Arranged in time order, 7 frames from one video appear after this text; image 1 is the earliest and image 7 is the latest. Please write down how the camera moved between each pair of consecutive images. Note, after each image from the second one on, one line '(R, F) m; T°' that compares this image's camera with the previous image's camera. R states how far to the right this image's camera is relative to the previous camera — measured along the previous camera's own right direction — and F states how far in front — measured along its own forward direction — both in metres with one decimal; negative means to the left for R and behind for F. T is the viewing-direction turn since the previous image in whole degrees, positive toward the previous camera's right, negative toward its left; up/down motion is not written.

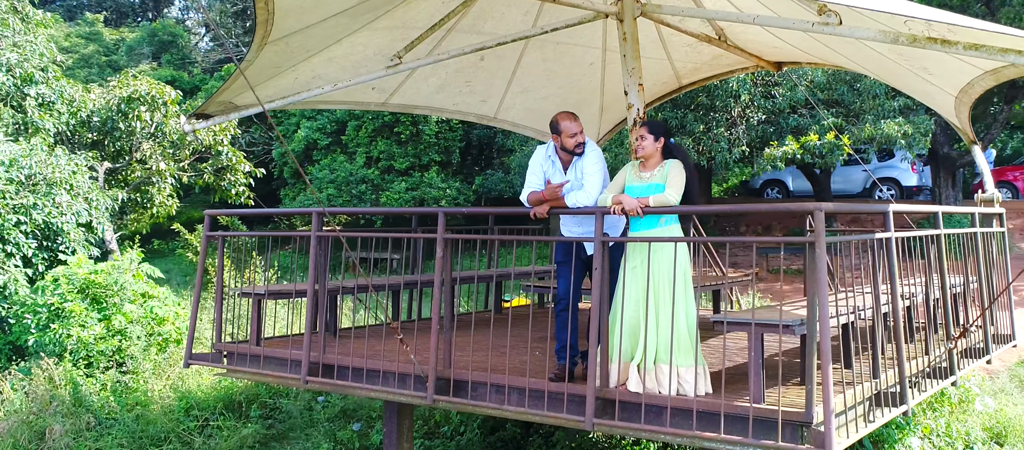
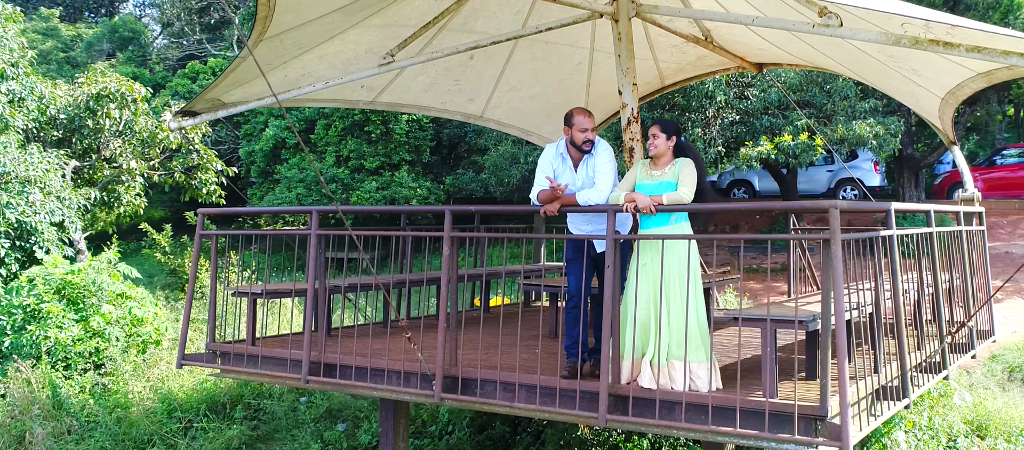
(-0.2, 0.0) m; +2°
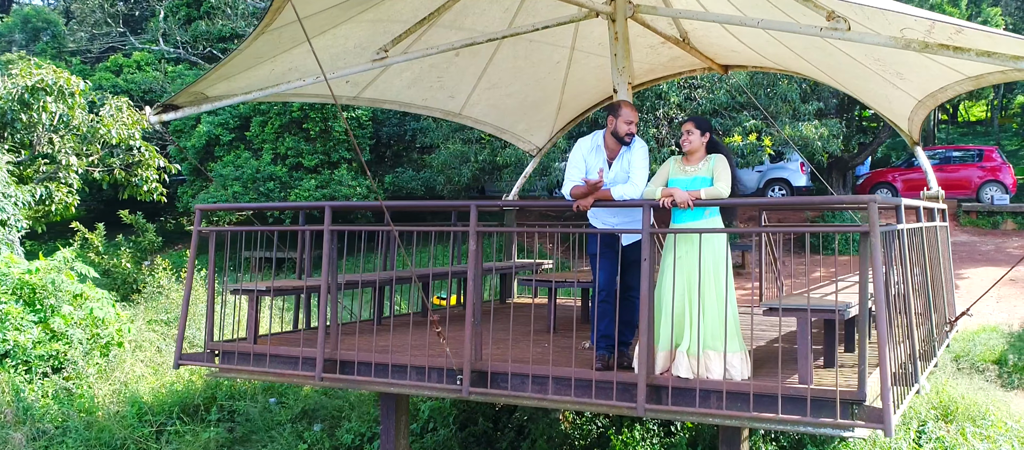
(-0.4, 0.0) m; +5°
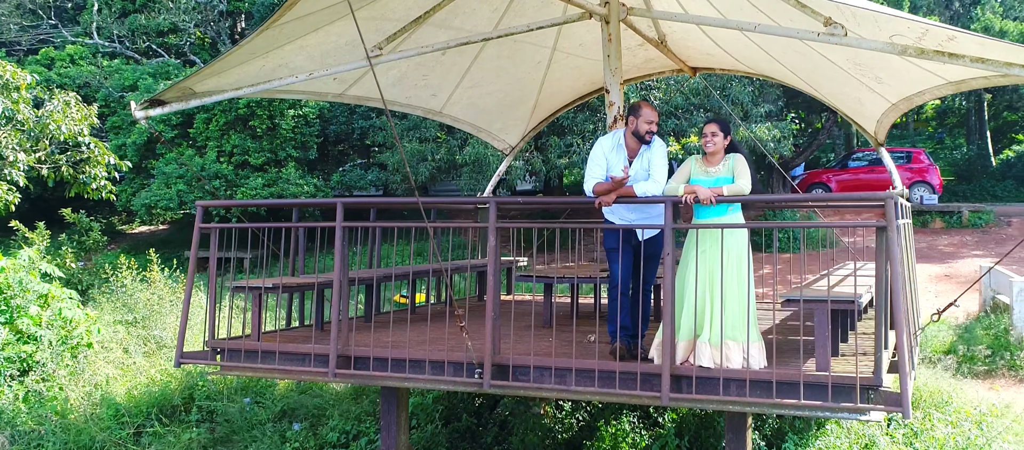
(-0.3, -0.1) m; +4°
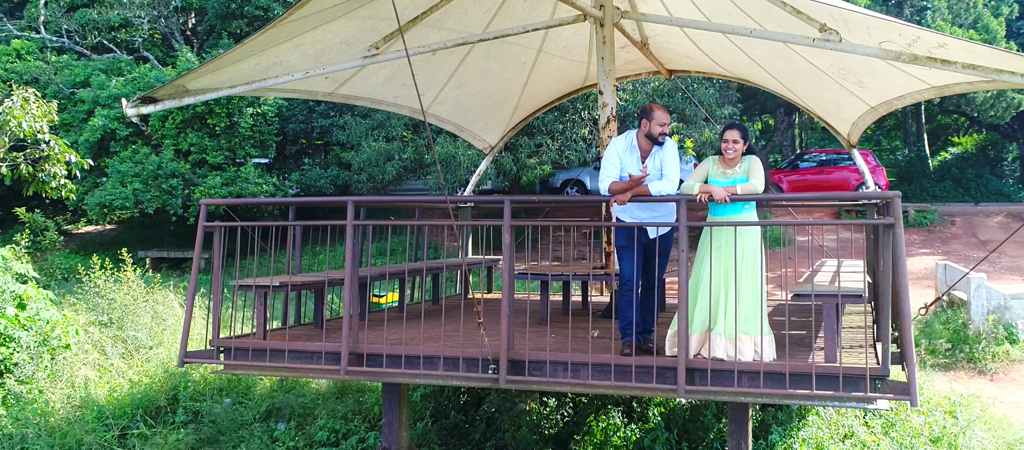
(-0.3, -0.1) m; +3°
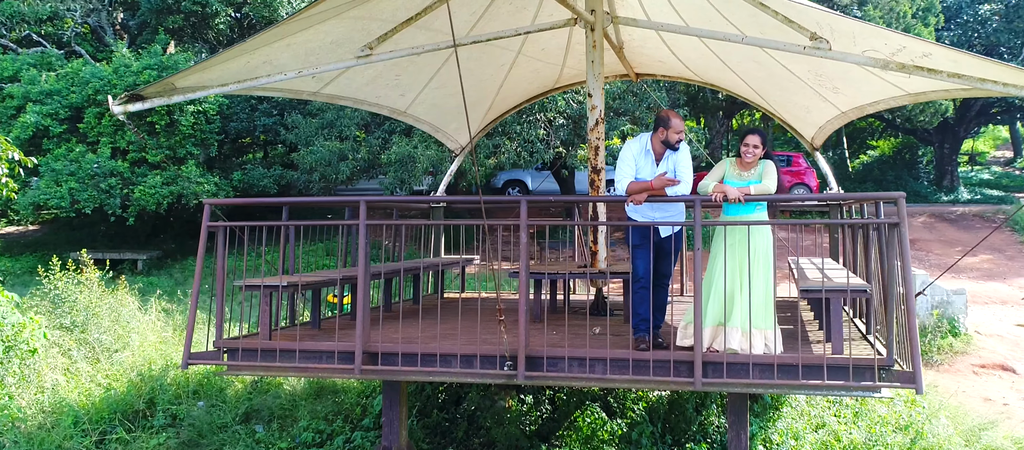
(-0.4, -0.1) m; +4°
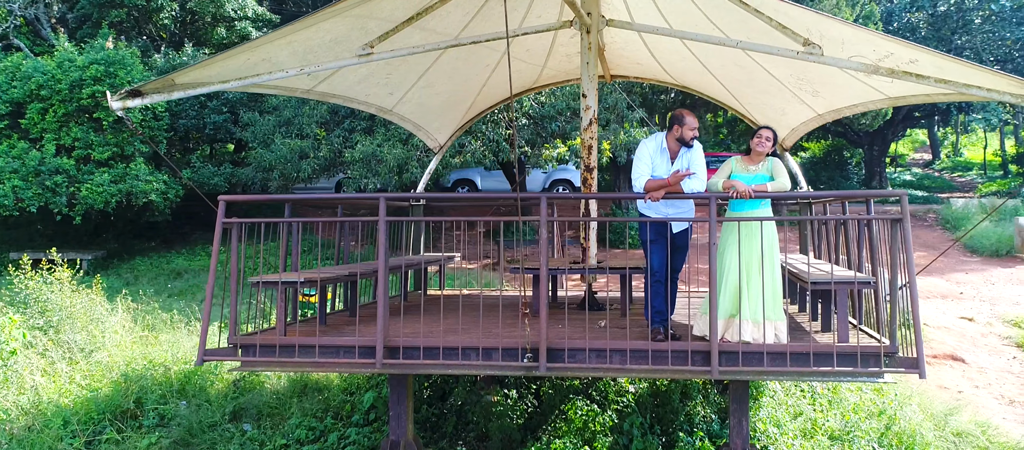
(-0.3, -0.1) m; +3°
